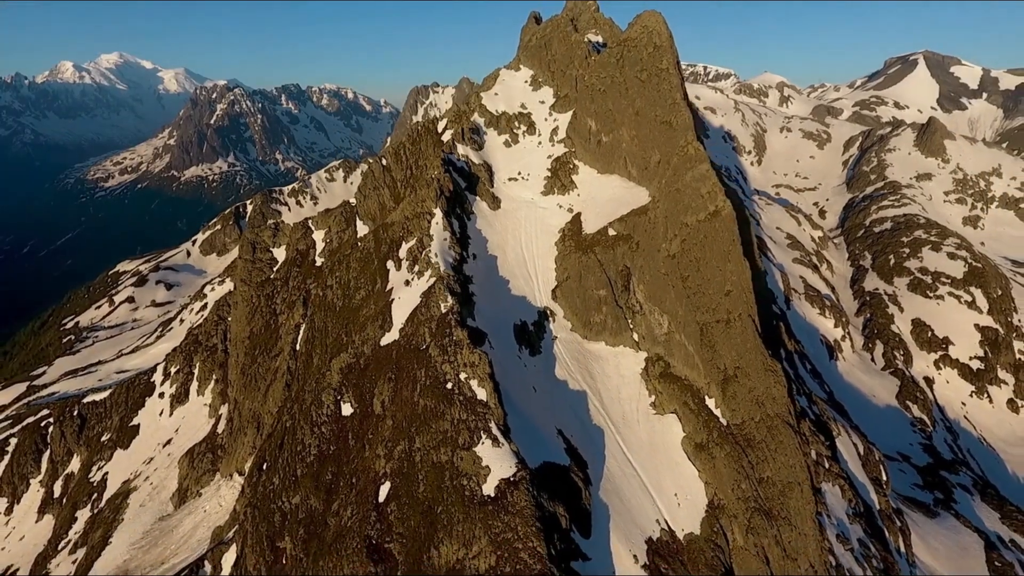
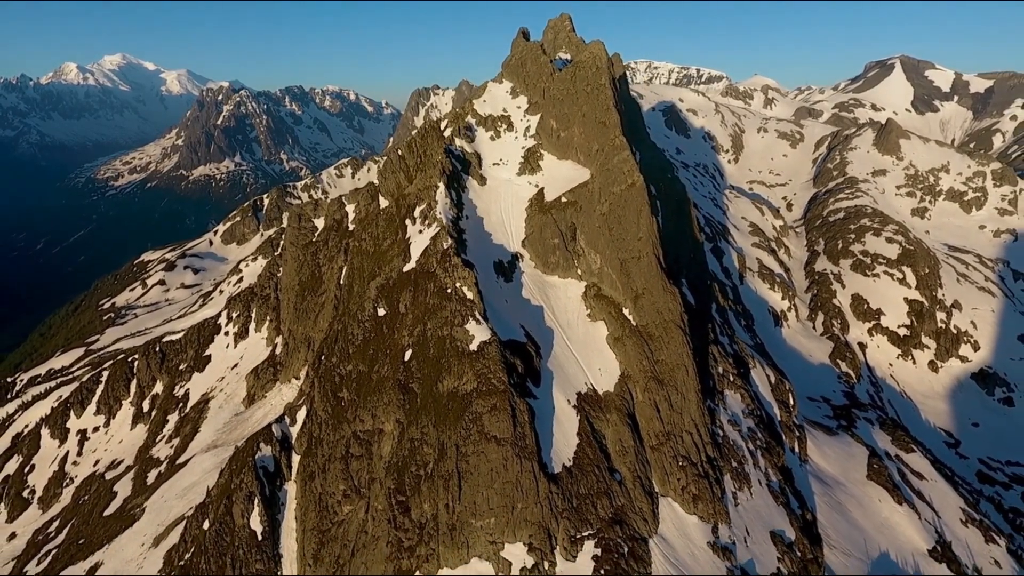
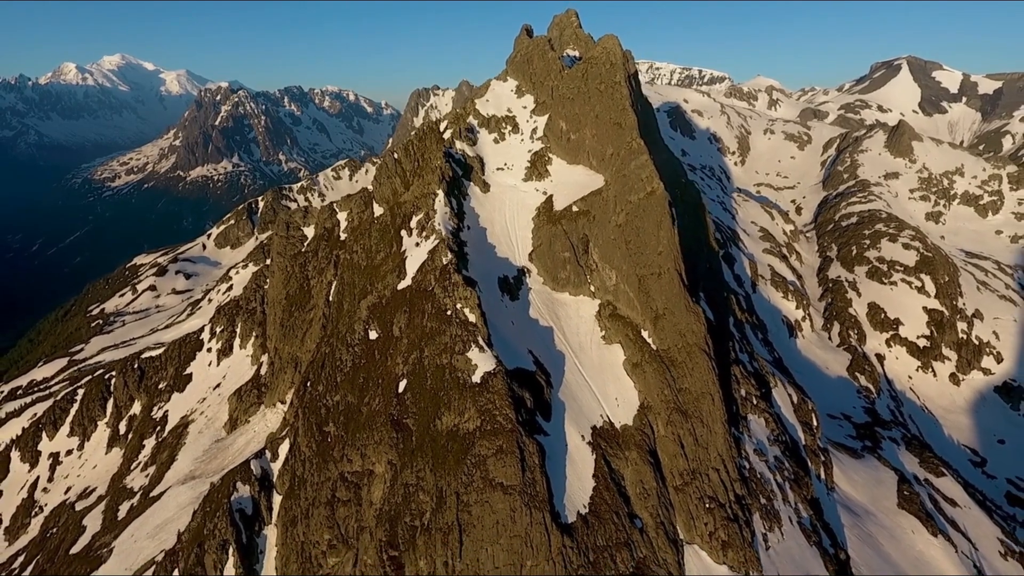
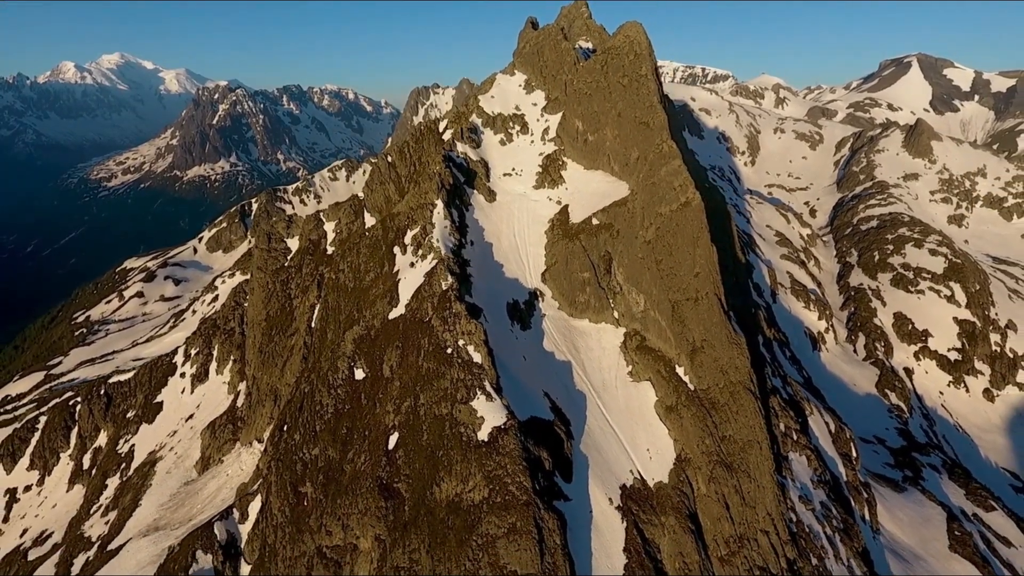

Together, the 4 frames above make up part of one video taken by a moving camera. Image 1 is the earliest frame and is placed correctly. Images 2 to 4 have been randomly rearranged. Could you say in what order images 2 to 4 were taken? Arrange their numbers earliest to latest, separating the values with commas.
4, 3, 2
